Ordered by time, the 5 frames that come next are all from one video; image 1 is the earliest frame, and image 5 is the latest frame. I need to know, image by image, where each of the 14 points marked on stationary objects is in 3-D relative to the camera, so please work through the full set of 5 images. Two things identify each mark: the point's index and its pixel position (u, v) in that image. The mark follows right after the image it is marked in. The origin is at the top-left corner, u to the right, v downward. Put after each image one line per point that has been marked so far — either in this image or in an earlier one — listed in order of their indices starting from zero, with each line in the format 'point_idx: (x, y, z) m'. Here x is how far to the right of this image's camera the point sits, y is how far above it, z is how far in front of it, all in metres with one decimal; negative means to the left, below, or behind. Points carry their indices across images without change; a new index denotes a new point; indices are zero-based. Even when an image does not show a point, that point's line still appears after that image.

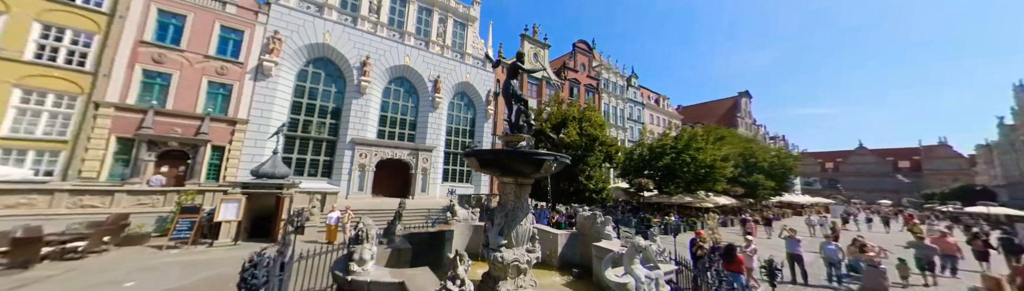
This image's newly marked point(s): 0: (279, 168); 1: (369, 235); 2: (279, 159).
0: (-9.7, -0.9, +11.4) m
1: (-2.6, -1.6, +4.9) m
2: (-10.3, -0.6, +12.1) m
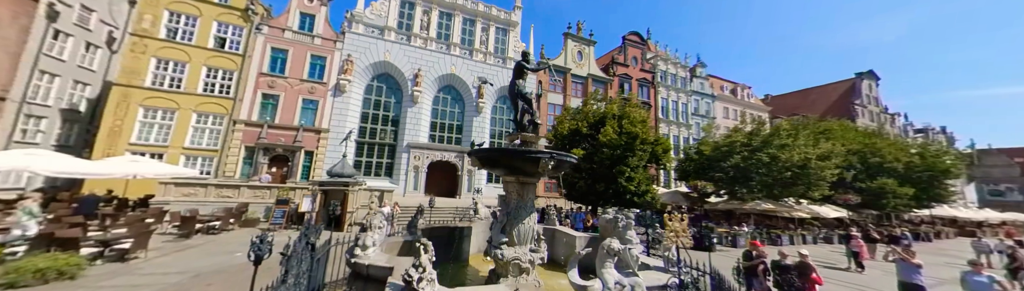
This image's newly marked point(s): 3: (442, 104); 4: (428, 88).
0: (-8.2, -1.1, +13.6) m
1: (-2.9, -1.6, +5.6) m
2: (-8.7, -0.8, +14.4) m
3: (-5.0, +2.9, +19.4) m
4: (-5.7, +3.9, +18.5) m
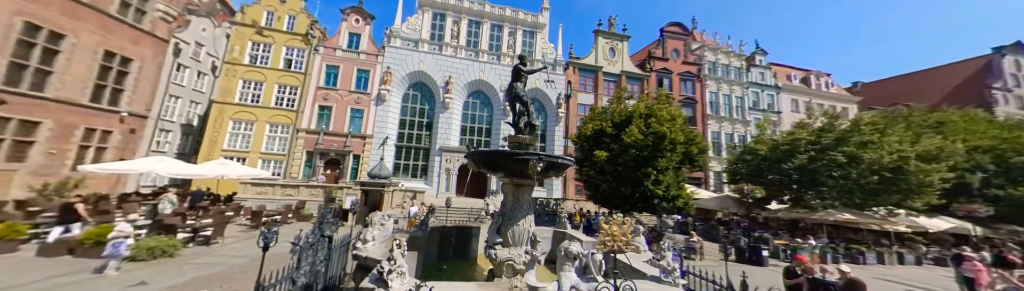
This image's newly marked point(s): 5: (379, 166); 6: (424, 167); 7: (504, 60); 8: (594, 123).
0: (-7.1, -1.4, +15.0) m
1: (-3.1, -1.7, +6.2) m
2: (-7.4, -1.1, +15.8) m
3: (-2.9, +2.7, +20.2) m
4: (-3.8, +3.7, +19.4) m
5: (-7.6, -1.2, +15.3) m
6: (-6.1, -1.5, +19.2) m
7: (-0.5, +6.1, +19.7) m
8: (+4.2, +1.1, +14.0) m
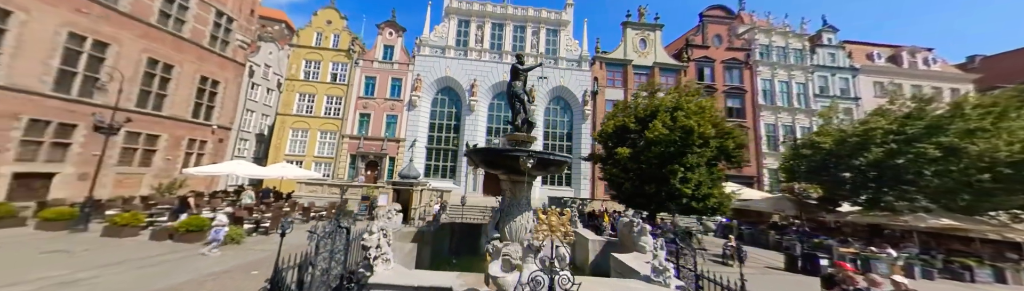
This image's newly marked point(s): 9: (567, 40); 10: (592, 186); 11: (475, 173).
0: (-5.8, -1.5, +16.1) m
1: (-3.2, -1.7, +6.7) m
2: (-6.0, -1.2, +16.9) m
3: (-1.0, +2.7, +20.6) m
4: (-2.0, +3.6, +20.0) m
5: (-6.3, -1.3, +16.5) m
6: (-4.1, -1.6, +20.1) m
7: (+1.2, +6.2, +19.8) m
8: (+5.2, +1.3, +13.4) m
9: (+4.0, +7.7, +19.9) m
10: (+5.7, -2.7, +18.6) m
11: (-2.5, -2.0, +19.3) m
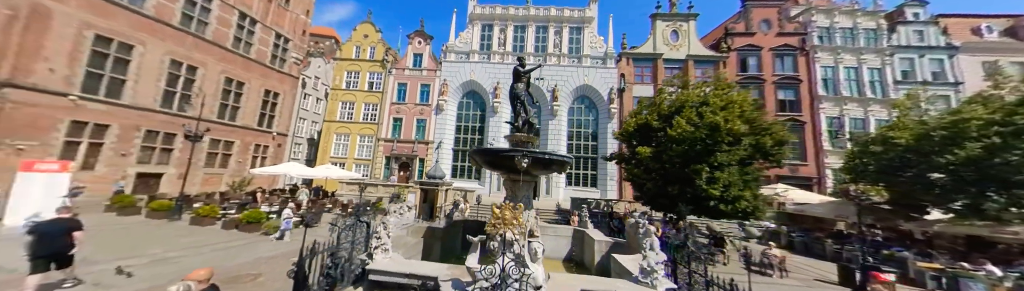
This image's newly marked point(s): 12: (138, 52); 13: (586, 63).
0: (-4.4, -1.6, +16.9) m
1: (-3.2, -1.7, +7.3) m
2: (-4.5, -1.3, +17.8) m
3: (+0.9, +2.6, +20.8) m
4: (-0.2, +3.5, +20.3) m
5: (-4.9, -1.4, +17.4) m
6: (-2.3, -1.7, +20.7) m
7: (+2.9, +6.1, +19.7) m
8: (+6.0, +1.3, +12.8) m
9: (+5.7, +7.7, +19.4) m
10: (+7.3, -2.7, +17.8) m
11: (-0.8, -2.1, +19.6) m
12: (-17.6, +4.4, +12.8) m
13: (+5.4, +5.8, +19.1) m
